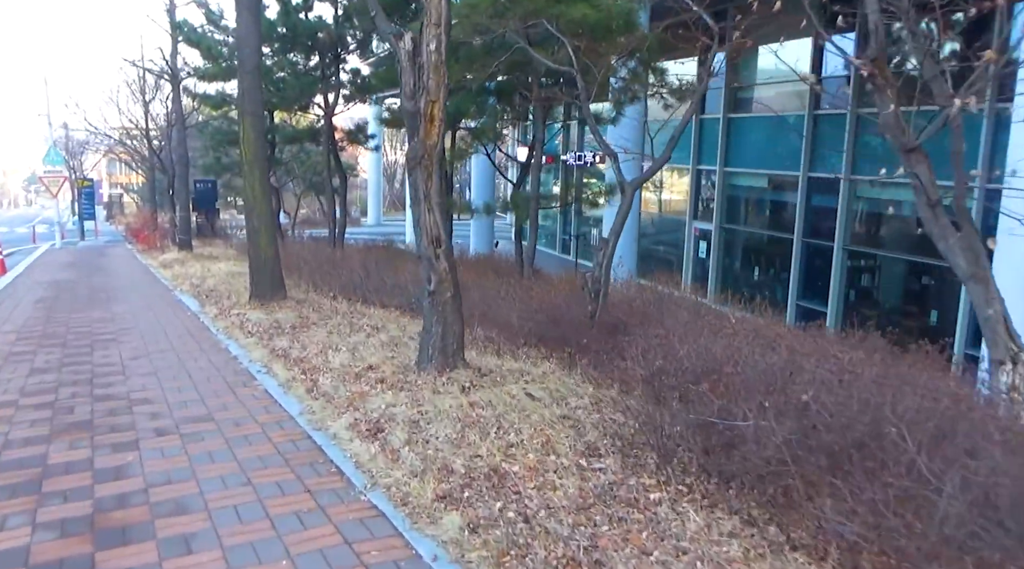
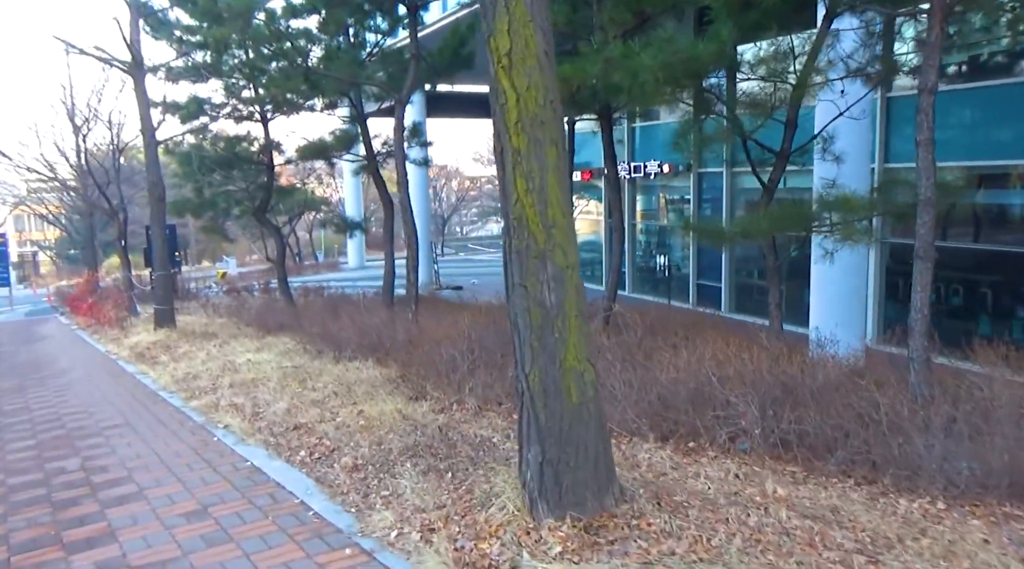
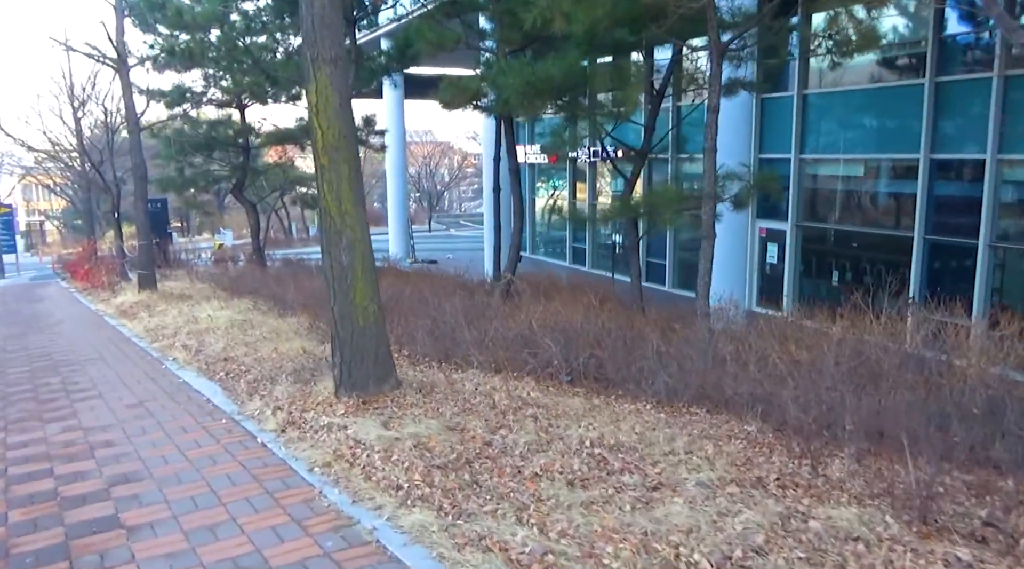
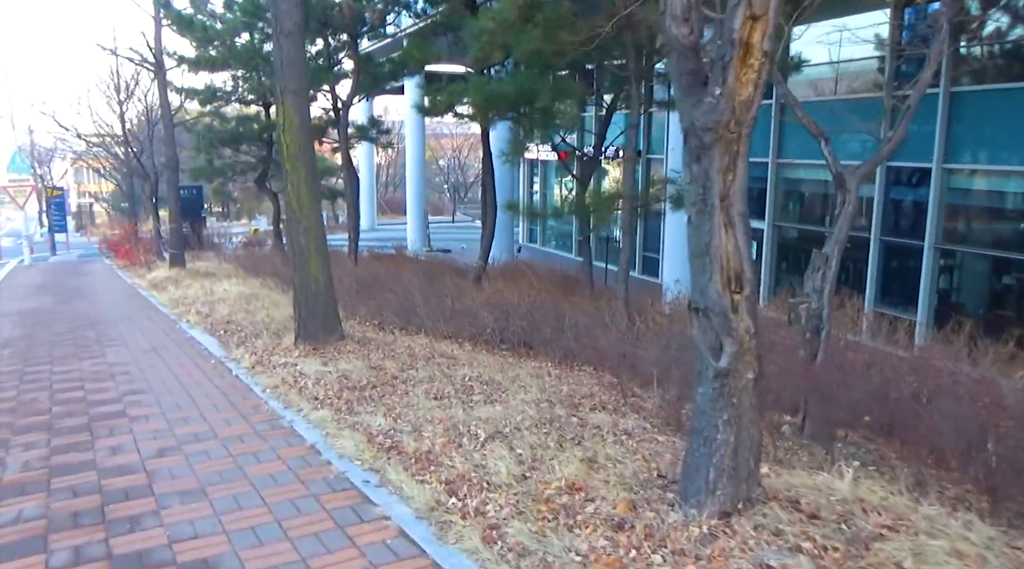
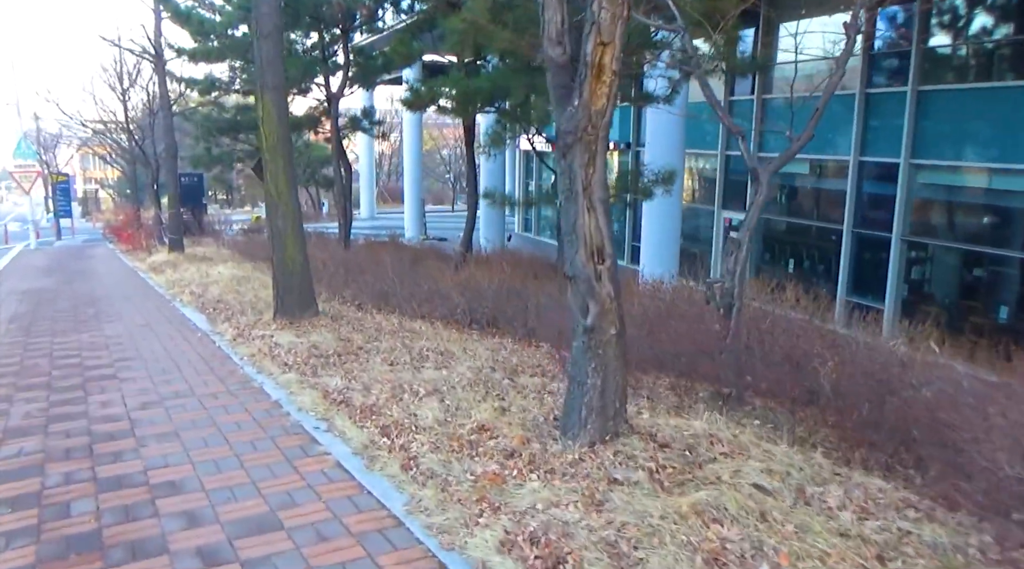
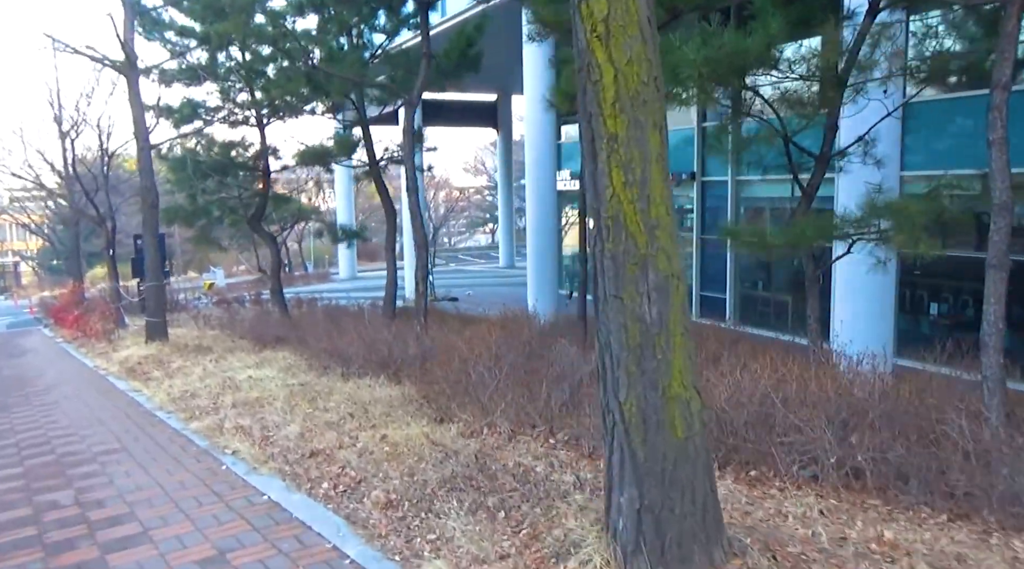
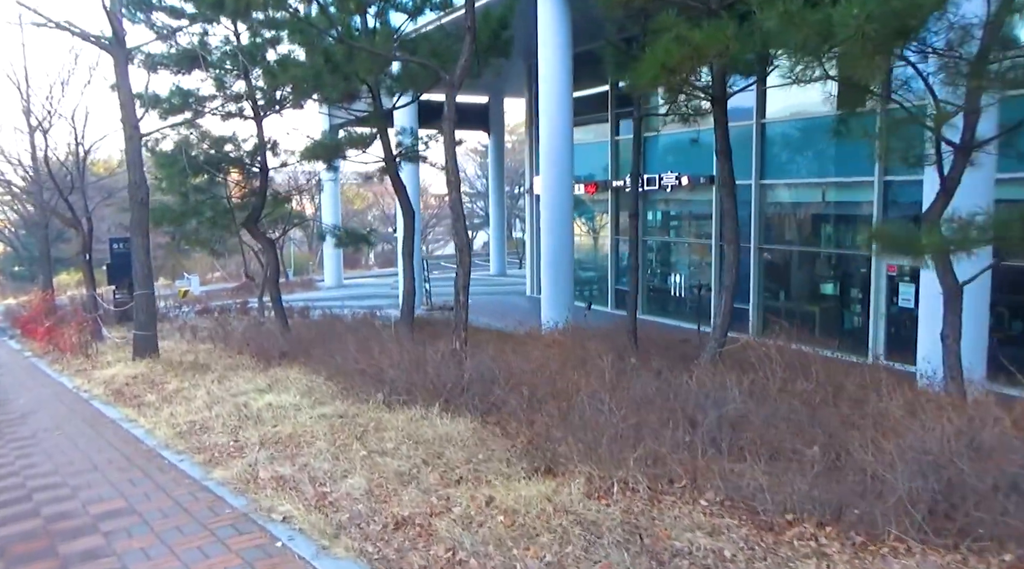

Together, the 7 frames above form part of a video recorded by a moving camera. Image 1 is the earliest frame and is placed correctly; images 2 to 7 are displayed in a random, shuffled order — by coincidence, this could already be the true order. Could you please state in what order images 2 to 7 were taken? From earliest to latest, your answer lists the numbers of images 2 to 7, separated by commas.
5, 4, 3, 2, 6, 7
